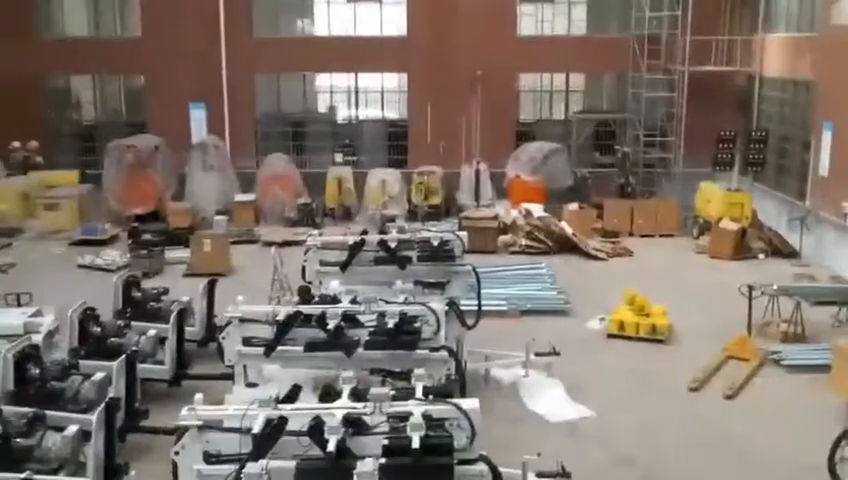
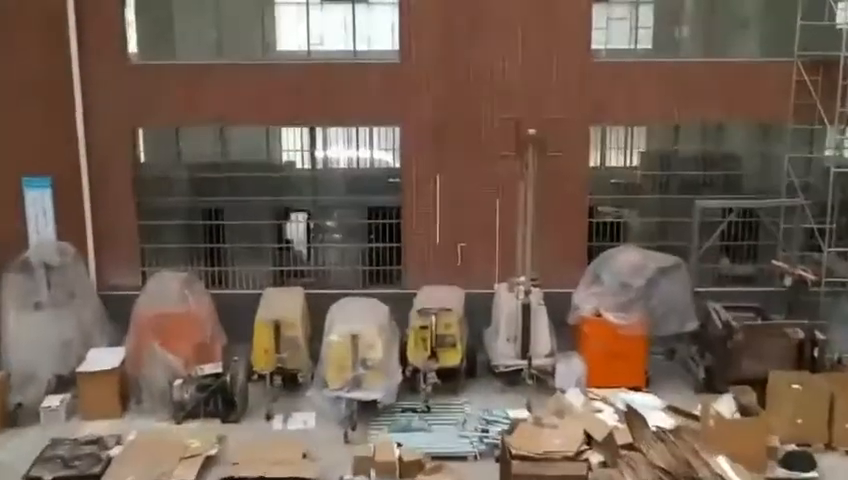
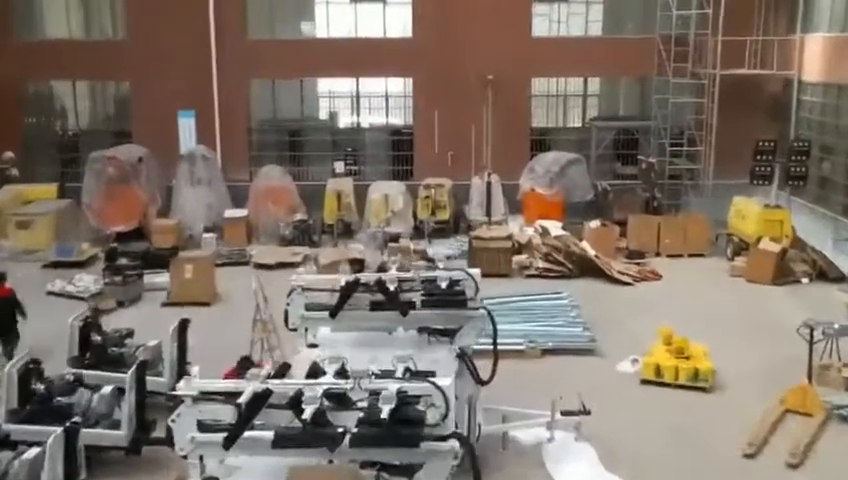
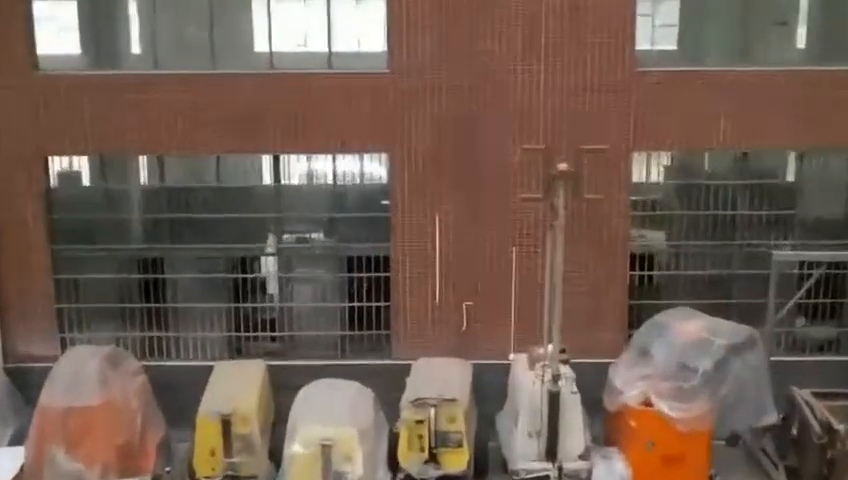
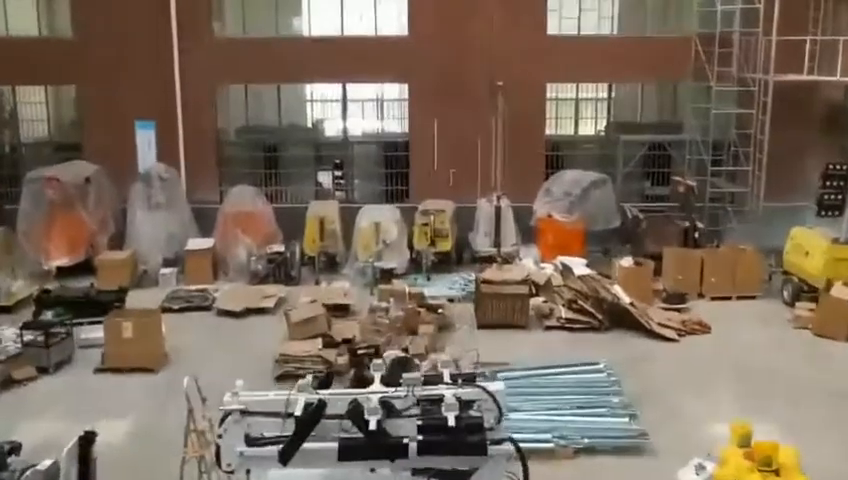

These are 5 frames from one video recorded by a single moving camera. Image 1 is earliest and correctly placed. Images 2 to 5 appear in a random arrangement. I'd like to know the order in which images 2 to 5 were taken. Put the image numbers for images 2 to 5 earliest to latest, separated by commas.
3, 5, 2, 4
